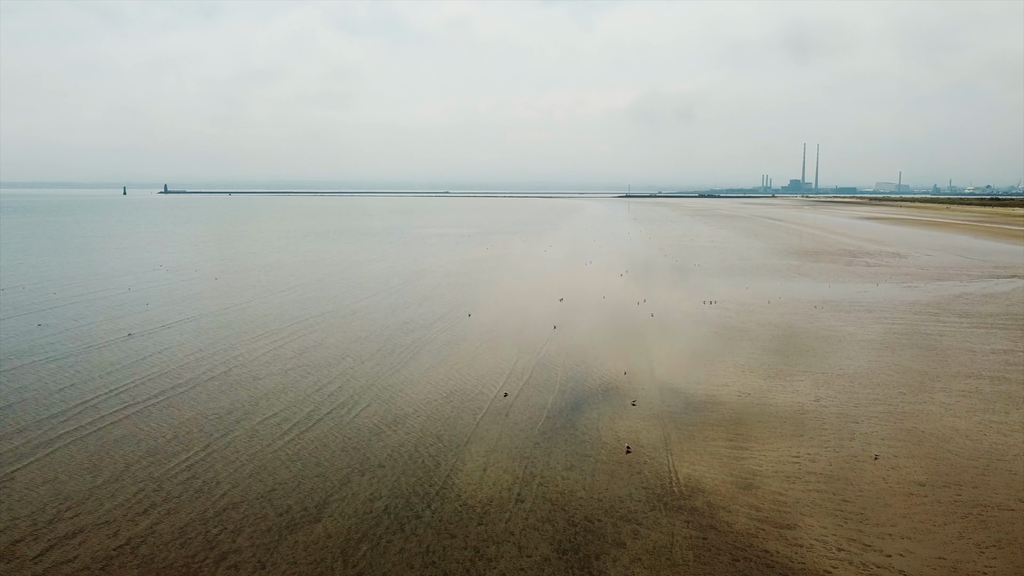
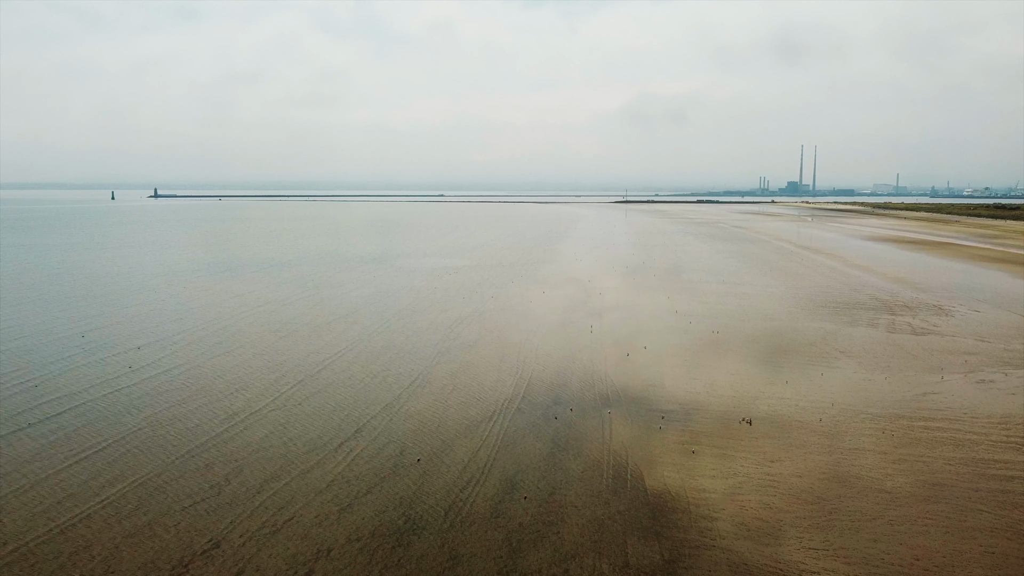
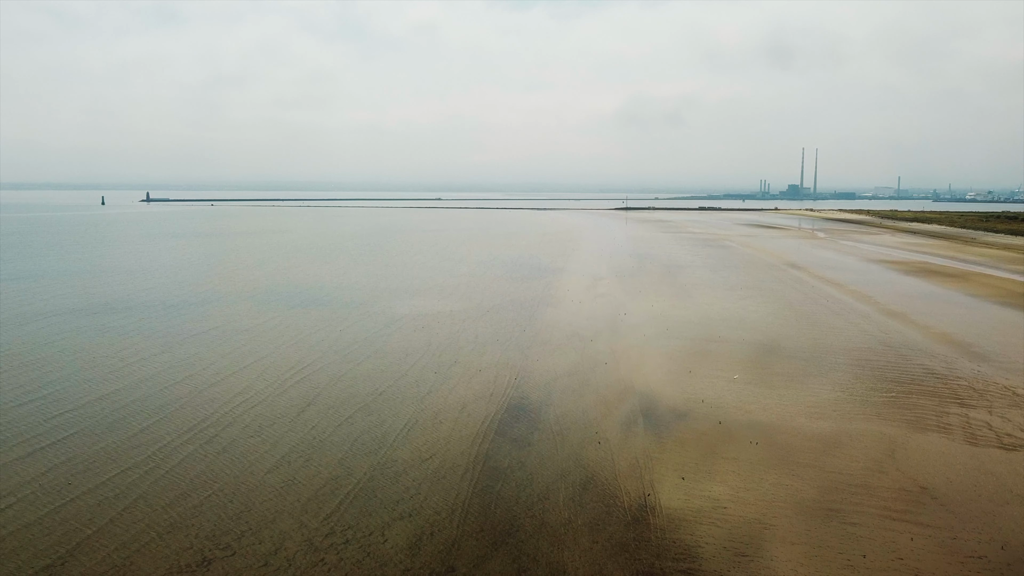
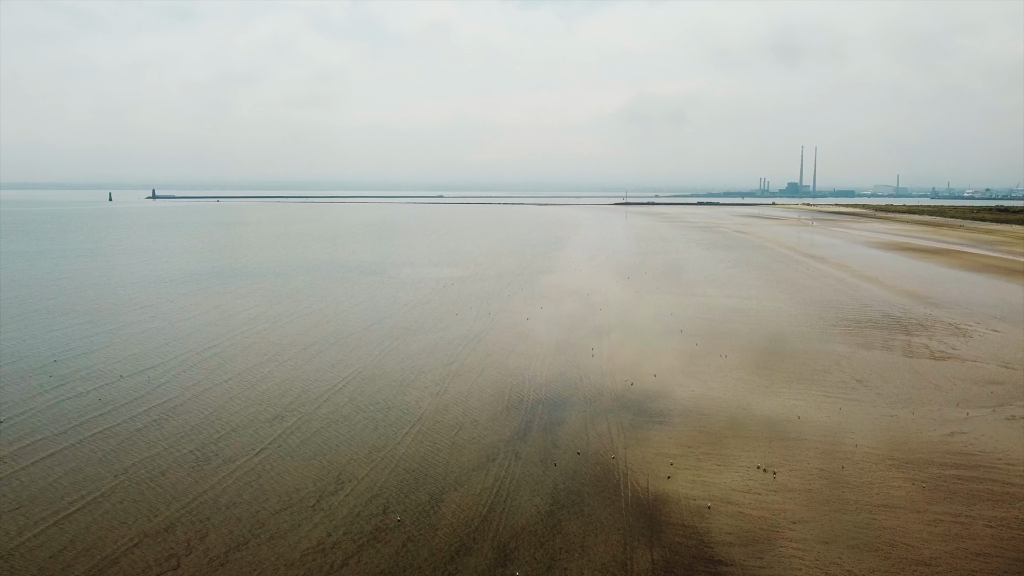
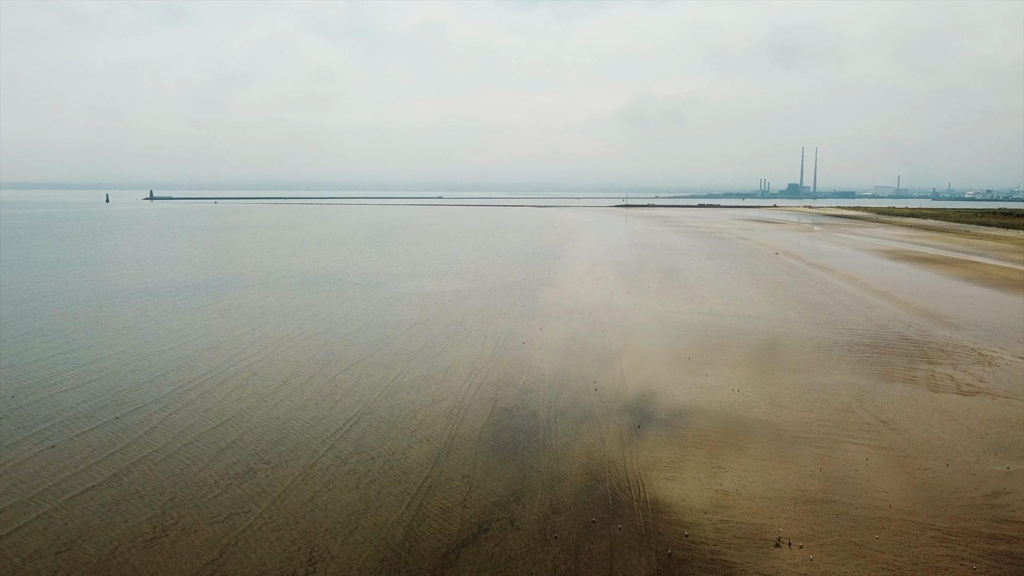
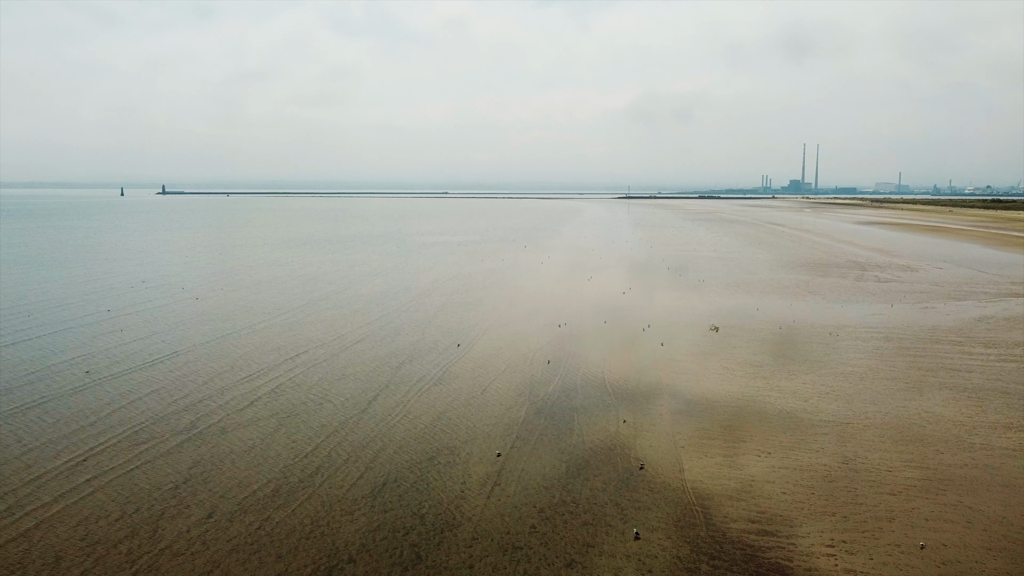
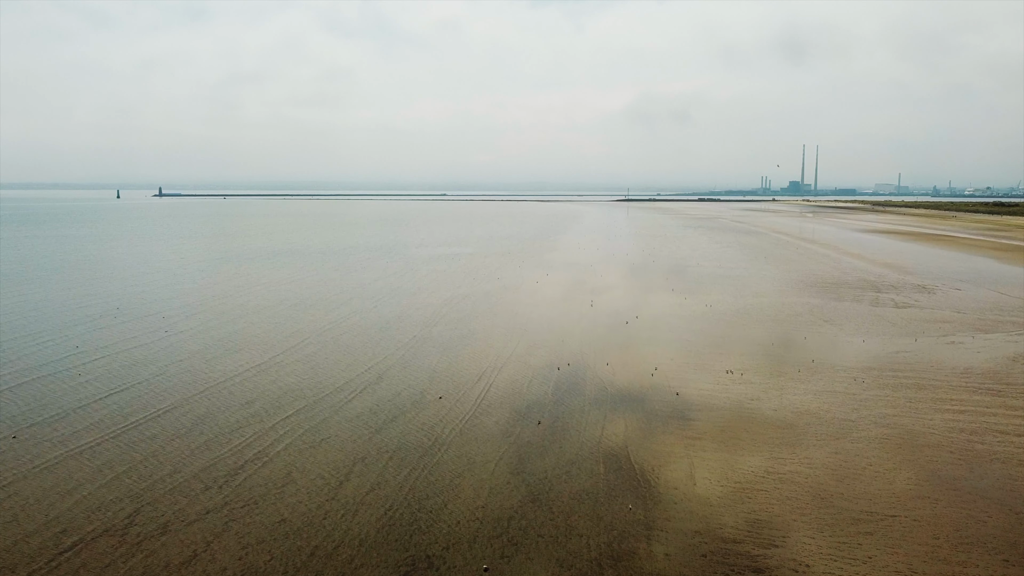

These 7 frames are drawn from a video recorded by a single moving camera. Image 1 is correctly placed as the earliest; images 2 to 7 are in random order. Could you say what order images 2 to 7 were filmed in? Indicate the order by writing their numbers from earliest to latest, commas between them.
6, 7, 2, 4, 5, 3
